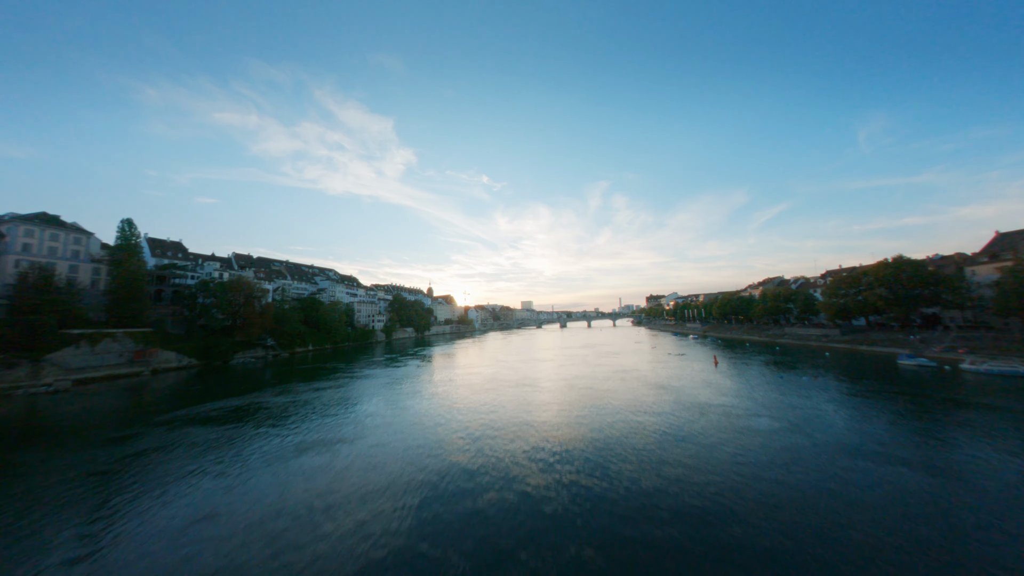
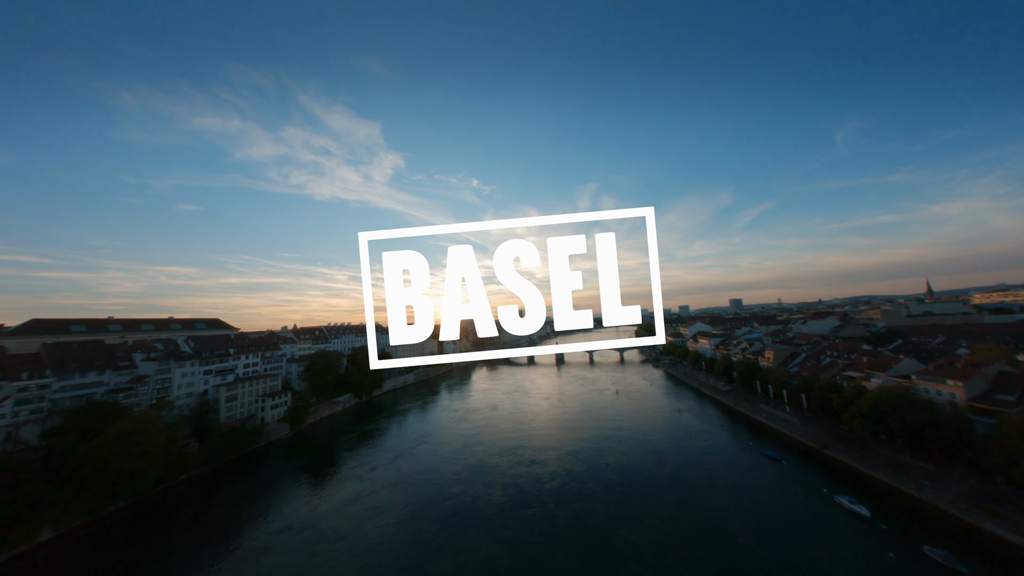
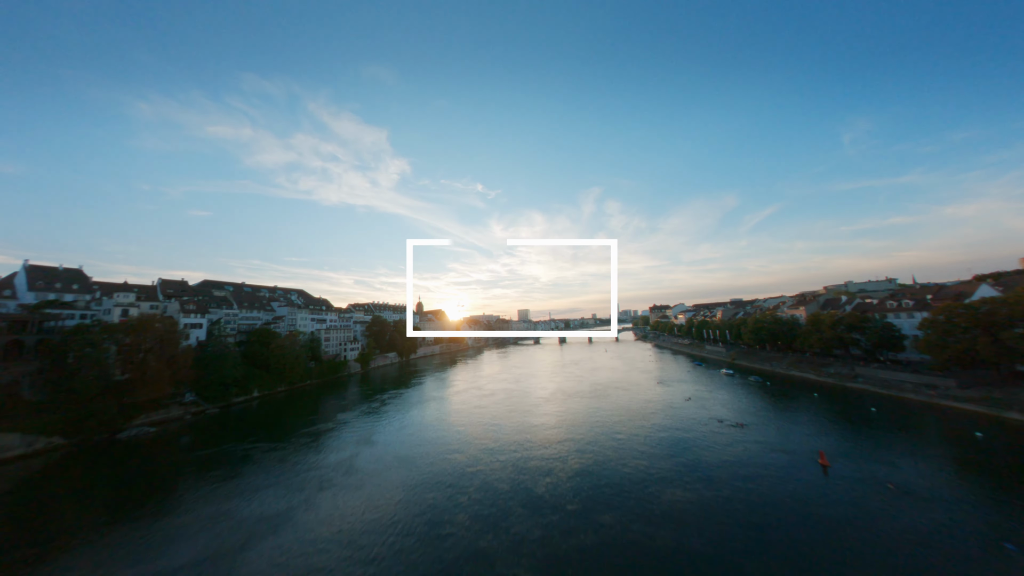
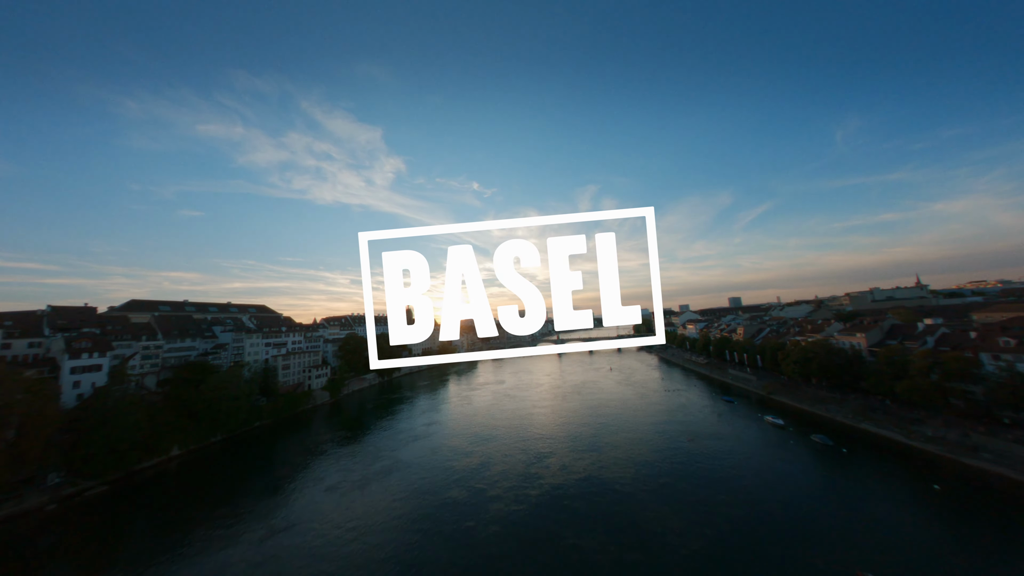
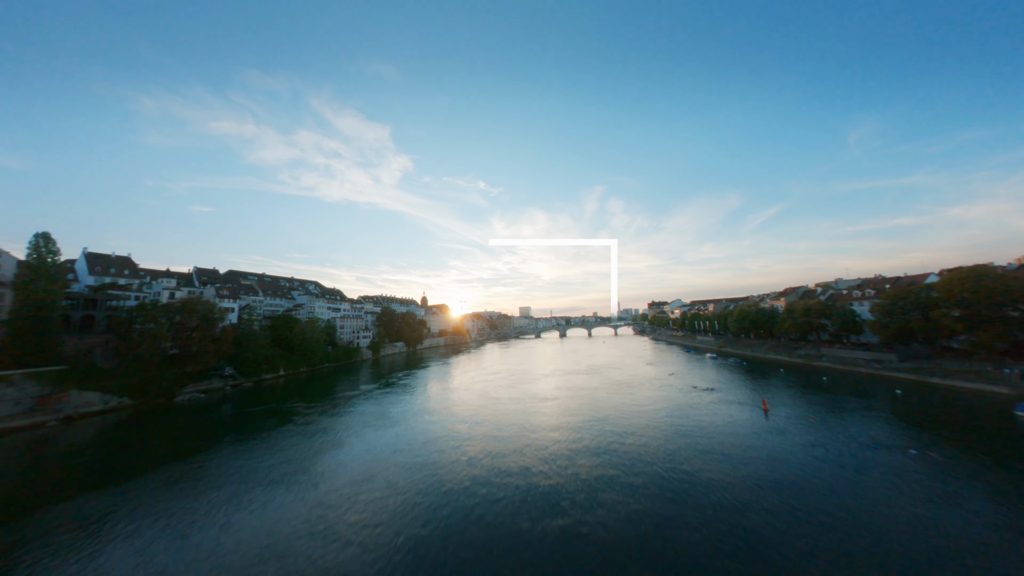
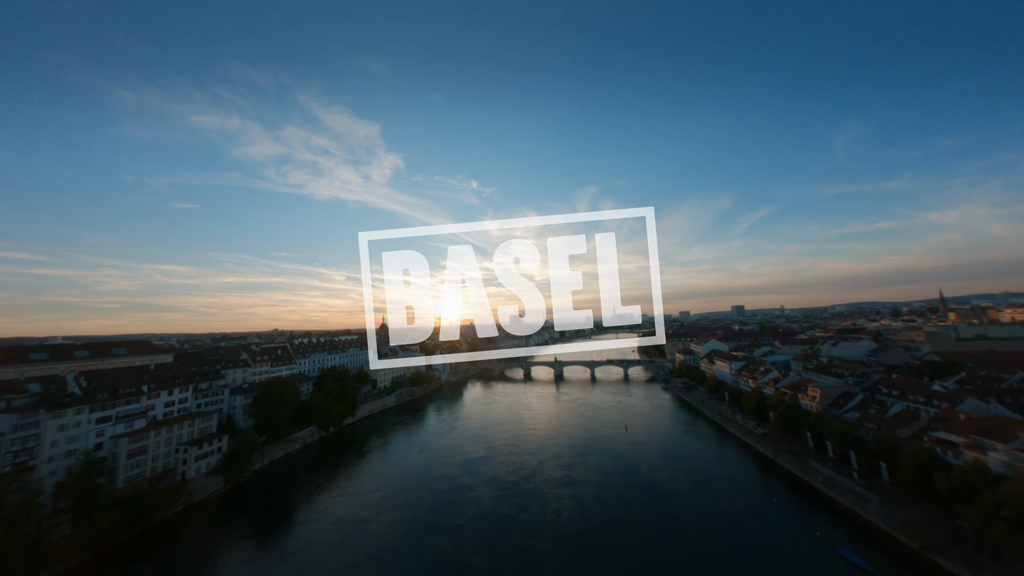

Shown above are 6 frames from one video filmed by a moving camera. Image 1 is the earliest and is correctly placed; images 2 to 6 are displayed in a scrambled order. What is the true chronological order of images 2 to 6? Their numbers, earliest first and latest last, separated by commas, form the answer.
5, 3, 4, 2, 6
